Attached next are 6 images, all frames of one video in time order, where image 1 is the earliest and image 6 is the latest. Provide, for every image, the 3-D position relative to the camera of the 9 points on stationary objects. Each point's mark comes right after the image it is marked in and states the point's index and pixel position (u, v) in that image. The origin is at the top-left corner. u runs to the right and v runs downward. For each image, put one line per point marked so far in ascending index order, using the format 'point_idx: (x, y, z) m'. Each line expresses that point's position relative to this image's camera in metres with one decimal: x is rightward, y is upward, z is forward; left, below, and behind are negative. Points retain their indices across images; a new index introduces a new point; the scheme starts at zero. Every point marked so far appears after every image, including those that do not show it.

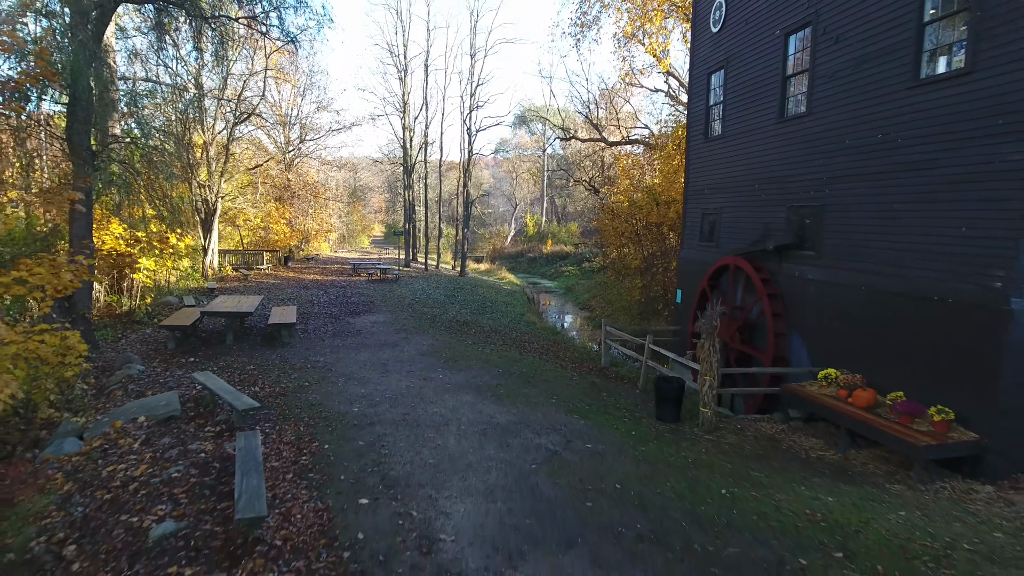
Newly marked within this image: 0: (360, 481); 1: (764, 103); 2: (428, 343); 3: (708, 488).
0: (-1.3, -1.7, +5.5) m
1: (+3.9, +2.9, +9.9) m
2: (-1.6, -1.1, +12.3) m
3: (+1.8, -1.8, +5.8) m
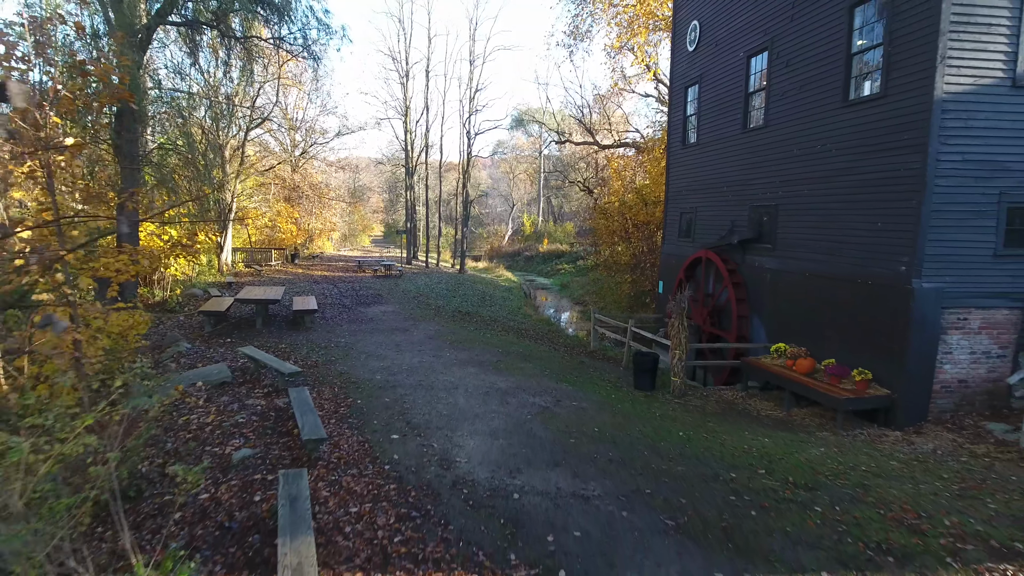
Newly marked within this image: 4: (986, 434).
0: (-1.3, -1.5, +6.9) m
1: (+3.9, +3.1, +11.3) m
2: (-1.7, -0.9, +13.7) m
3: (+1.8, -1.6, +7.2) m
4: (+5.2, -1.6, +7.0) m
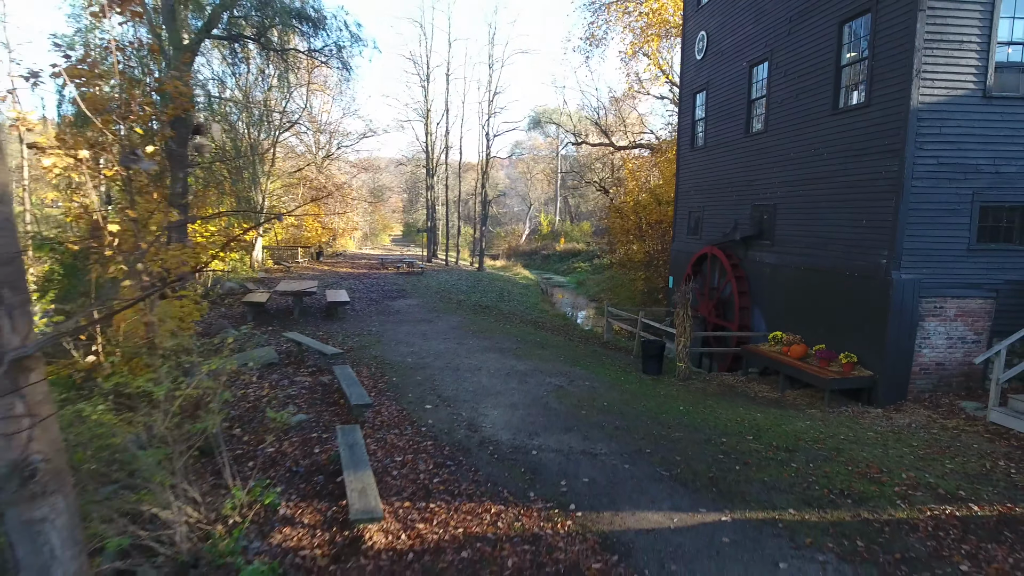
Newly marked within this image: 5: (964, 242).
0: (-1.1, -1.3, +7.9) m
1: (+4.2, +3.2, +12.1) m
2: (-1.3, -0.7, +14.7) m
3: (+2.0, -1.5, +8.0) m
4: (+5.4, -1.5, +7.8) m
5: (+5.7, +0.6, +8.0) m
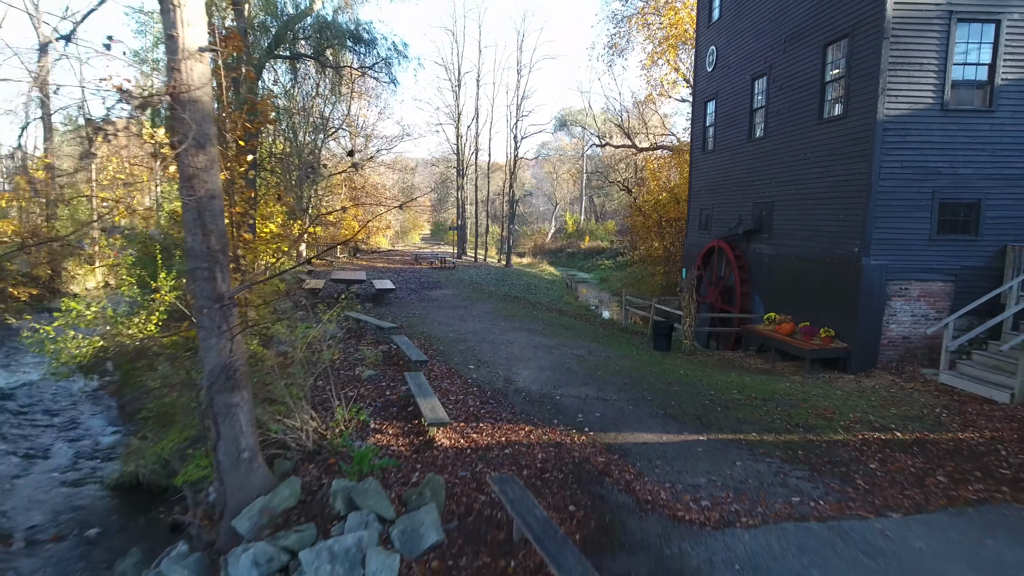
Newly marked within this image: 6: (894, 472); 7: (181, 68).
0: (-0.7, -1.1, +9.5) m
1: (+4.8, +3.4, +13.6) m
2: (-0.6, -0.5, +16.3) m
3: (+2.4, -1.3, +9.6) m
4: (+5.8, -1.2, +9.2) m
5: (+6.1, +0.8, +9.4) m
6: (+3.3, -1.6, +5.5) m
7: (-2.3, +1.5, +4.3) m
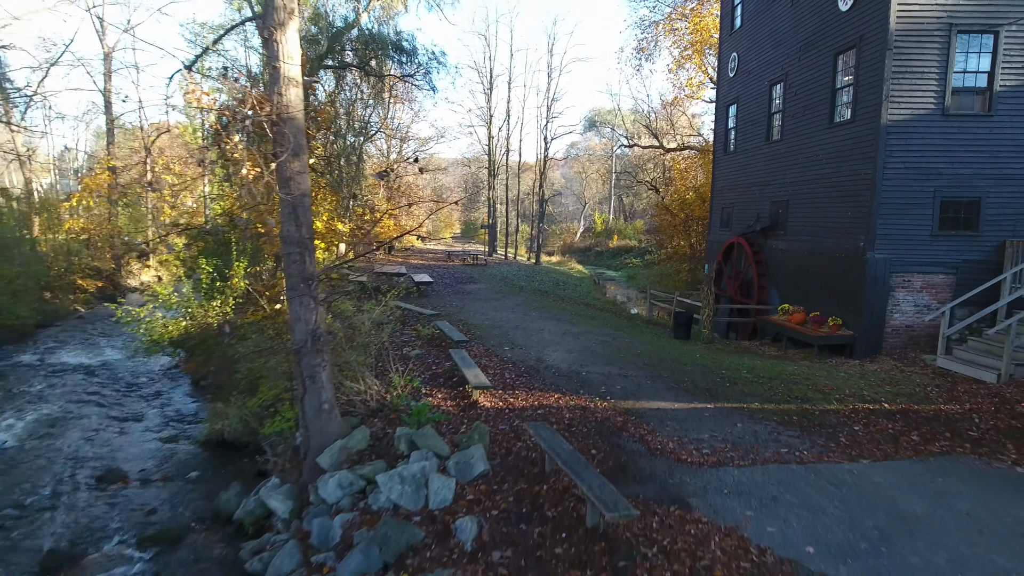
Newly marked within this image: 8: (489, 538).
0: (-0.2, -0.9, +10.6) m
1: (+5.5, +3.6, +14.4) m
2: (+0.2, -0.3, +17.4) m
3: (+2.9, -1.1, +10.5) m
4: (+6.3, -1.1, +9.9) m
5: (+6.6, +0.9, +10.2) m
6: (+3.6, -1.4, +6.4) m
7: (-2.0, +1.6, +5.5) m
8: (-0.2, -1.7, +4.4) m
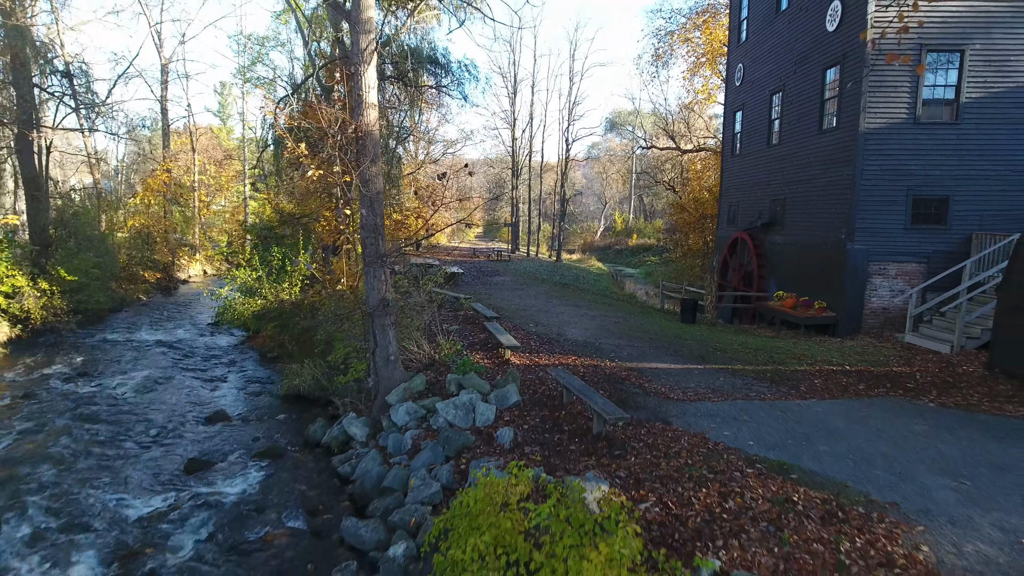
0: (+0.3, -0.6, +12.2) m
1: (+6.1, +3.8, +15.8) m
2: (+0.9, 0.0, +19.0) m
3: (+3.4, -0.9, +12.0) m
4: (+6.7, -0.9, +11.4) m
5: (+7.0, +1.2, +11.6) m
6: (+3.9, -1.2, +7.9) m
7: (-1.7, +1.9, +7.2) m
8: (+0.1, -1.4, +6.0) m
